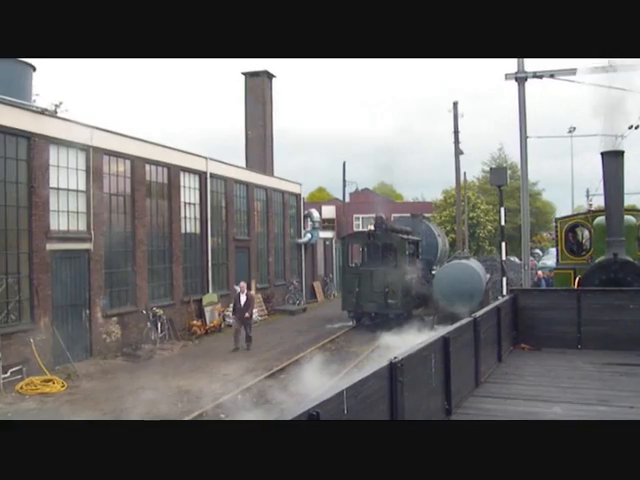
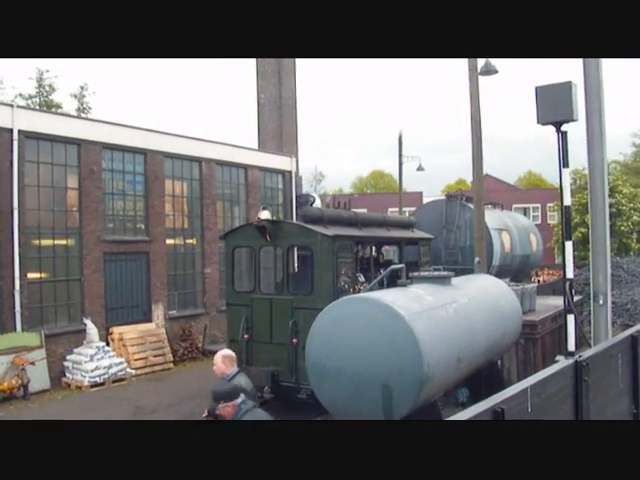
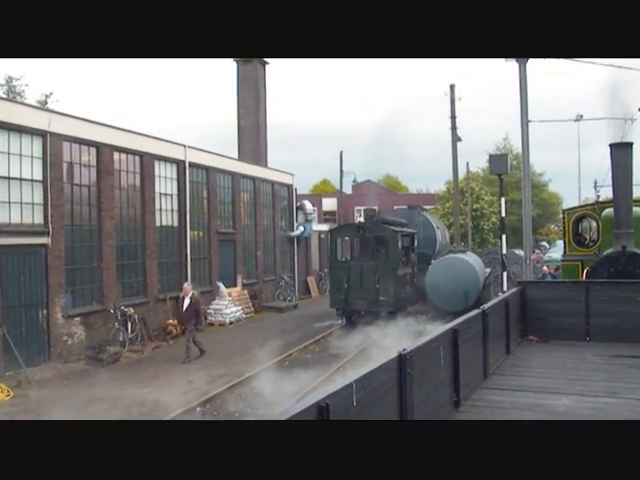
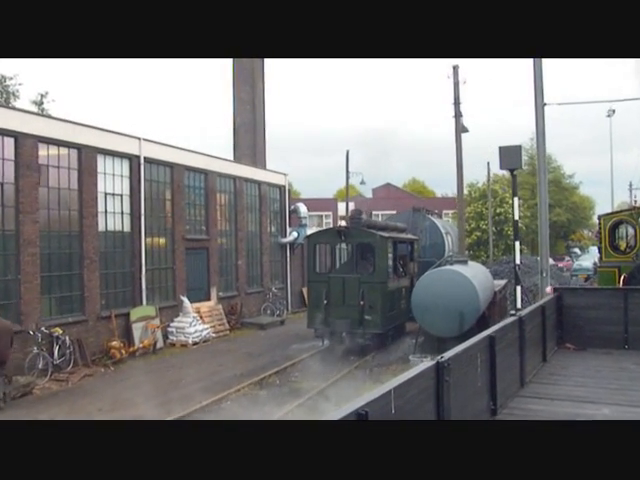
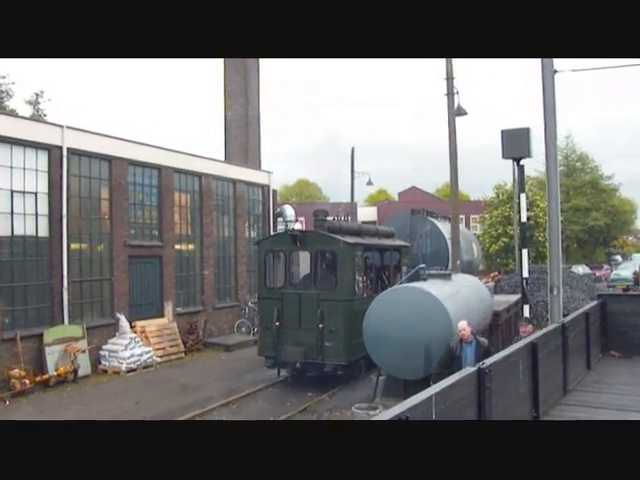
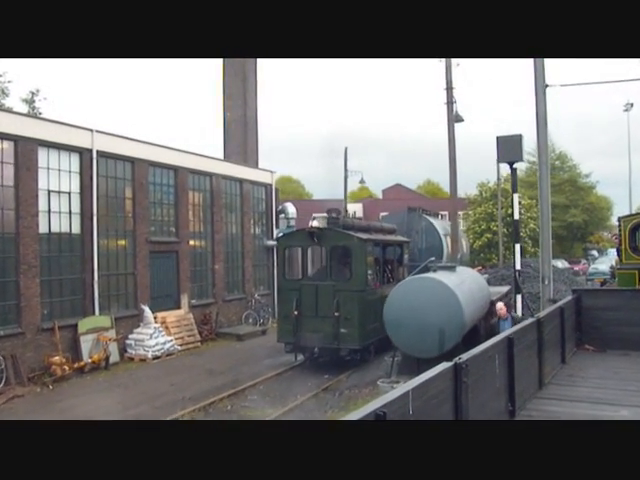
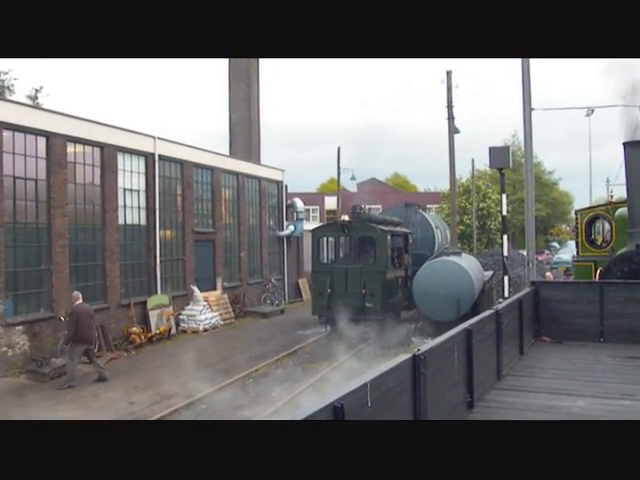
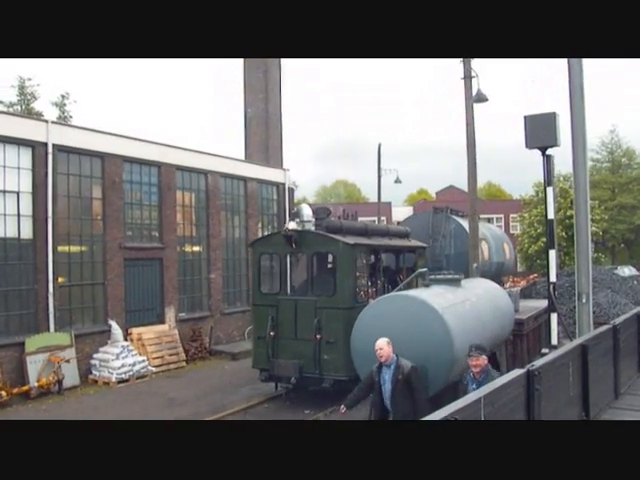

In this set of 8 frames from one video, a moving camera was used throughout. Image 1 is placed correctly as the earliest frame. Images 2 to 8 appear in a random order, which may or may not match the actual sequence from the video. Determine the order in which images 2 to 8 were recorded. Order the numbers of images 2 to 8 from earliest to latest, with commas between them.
3, 7, 4, 6, 5, 8, 2
